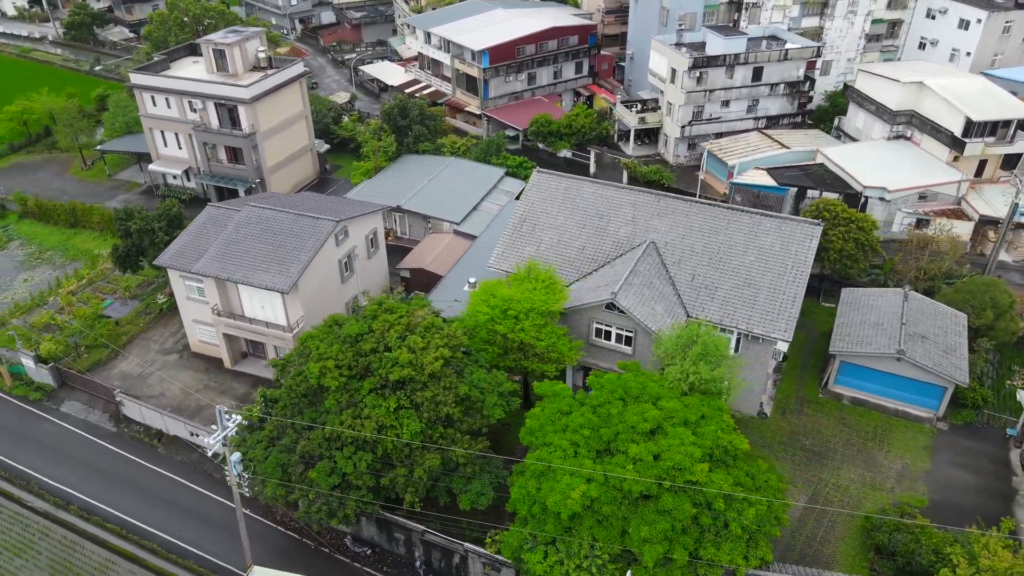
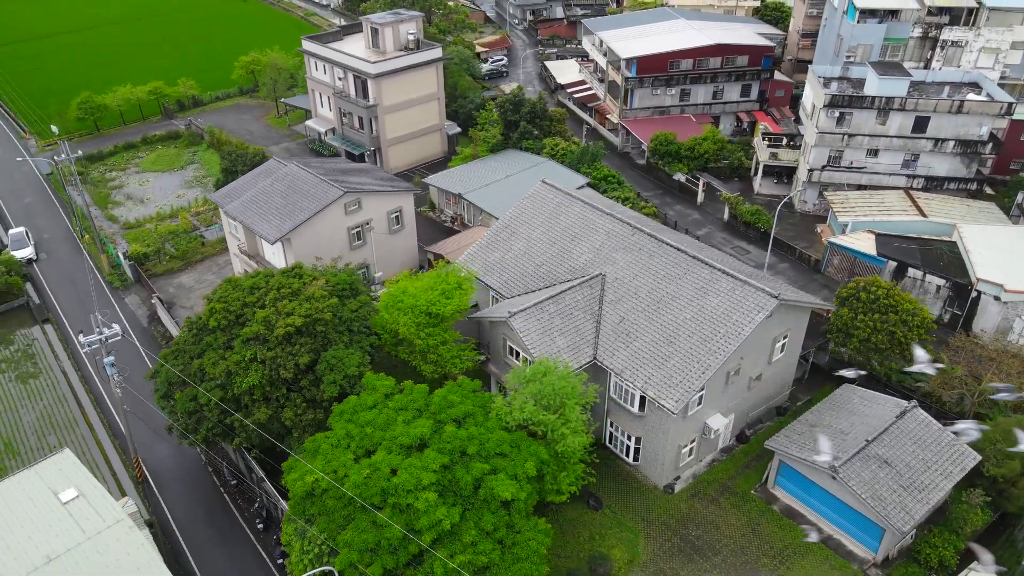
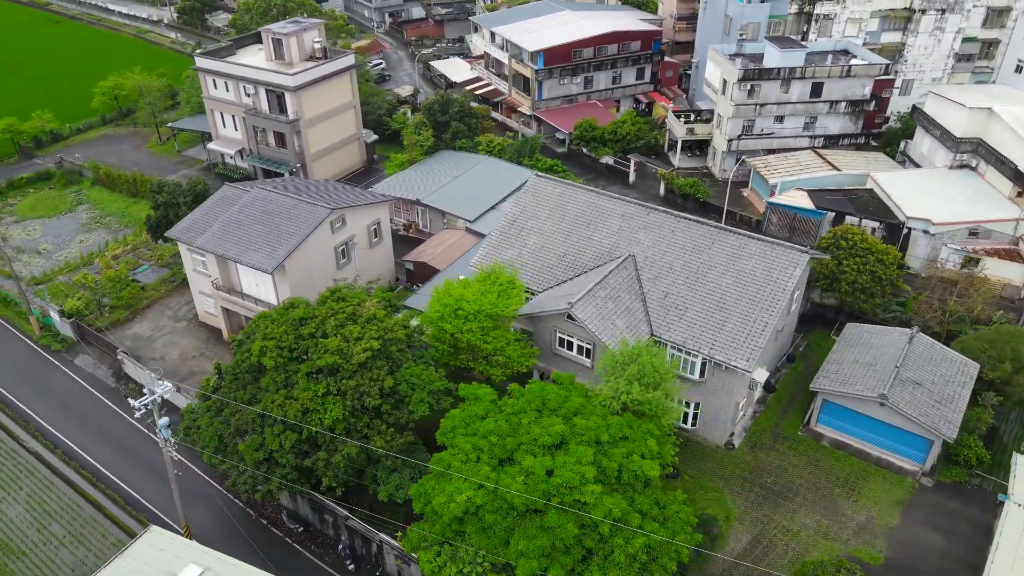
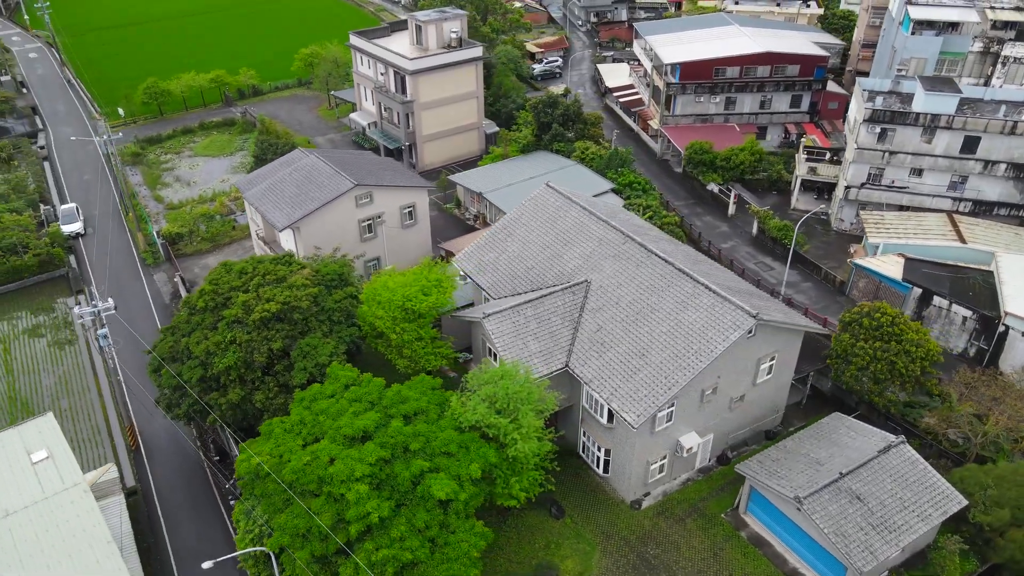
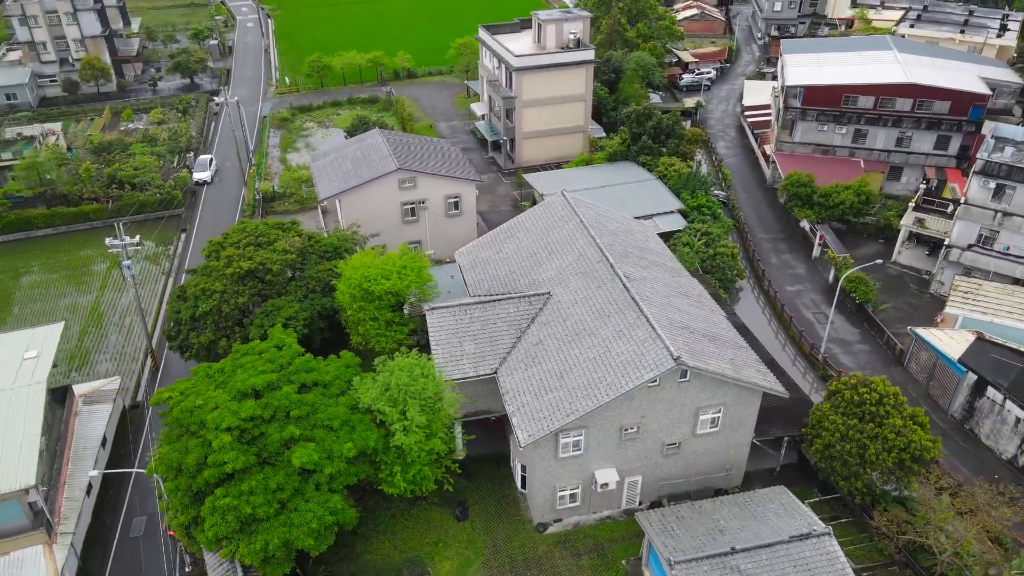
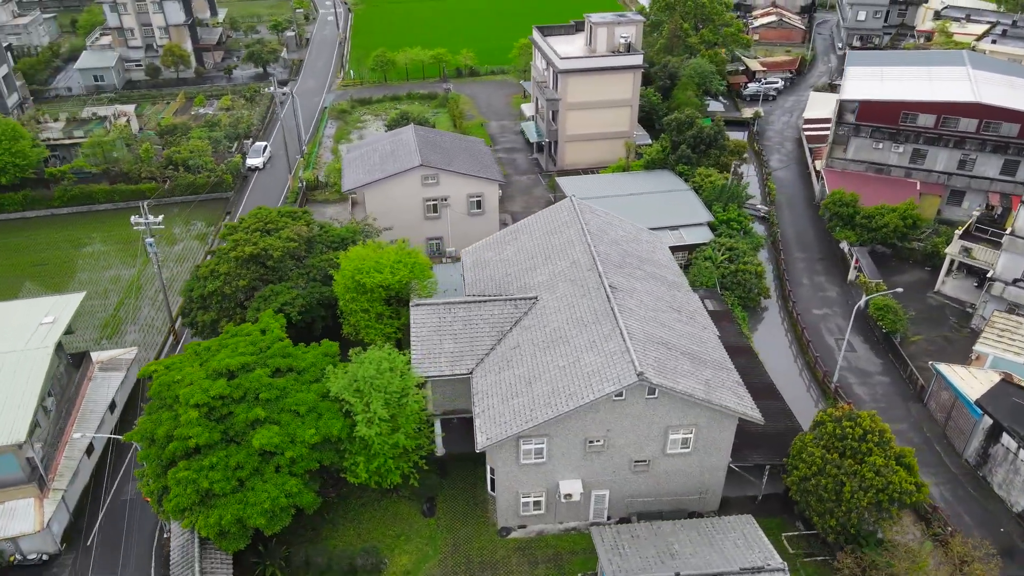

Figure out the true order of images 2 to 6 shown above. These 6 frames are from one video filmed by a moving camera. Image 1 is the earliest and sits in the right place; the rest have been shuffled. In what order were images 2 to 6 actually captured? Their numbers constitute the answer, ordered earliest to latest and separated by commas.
3, 2, 4, 5, 6
